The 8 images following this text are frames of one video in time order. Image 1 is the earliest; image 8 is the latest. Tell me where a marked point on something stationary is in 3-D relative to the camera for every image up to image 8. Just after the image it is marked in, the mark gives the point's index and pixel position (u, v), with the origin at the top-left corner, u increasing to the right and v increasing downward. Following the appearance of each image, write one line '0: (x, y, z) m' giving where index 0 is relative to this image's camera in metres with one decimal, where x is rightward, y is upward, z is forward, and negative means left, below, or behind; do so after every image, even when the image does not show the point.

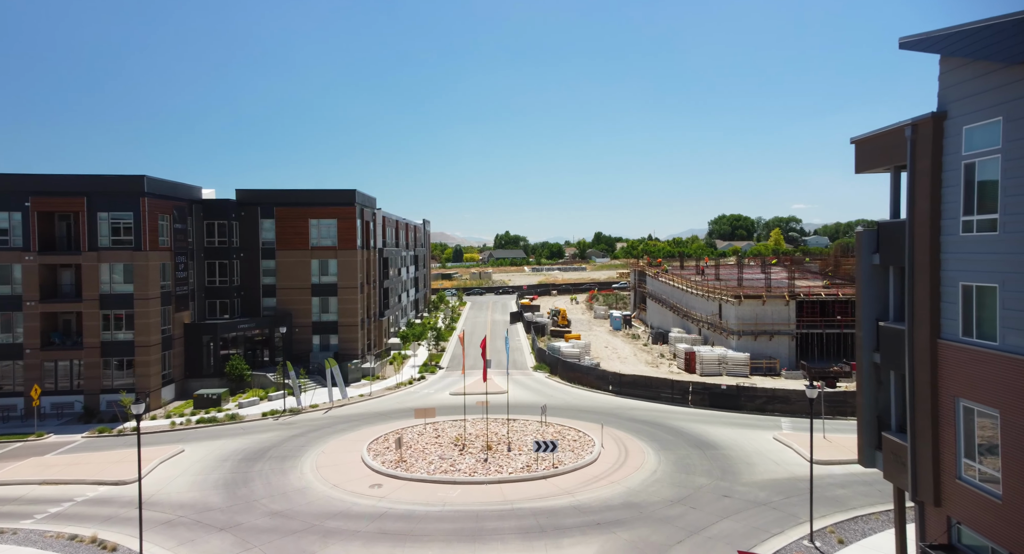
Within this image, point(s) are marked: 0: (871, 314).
0: (+9.8, -1.0, +18.0) m
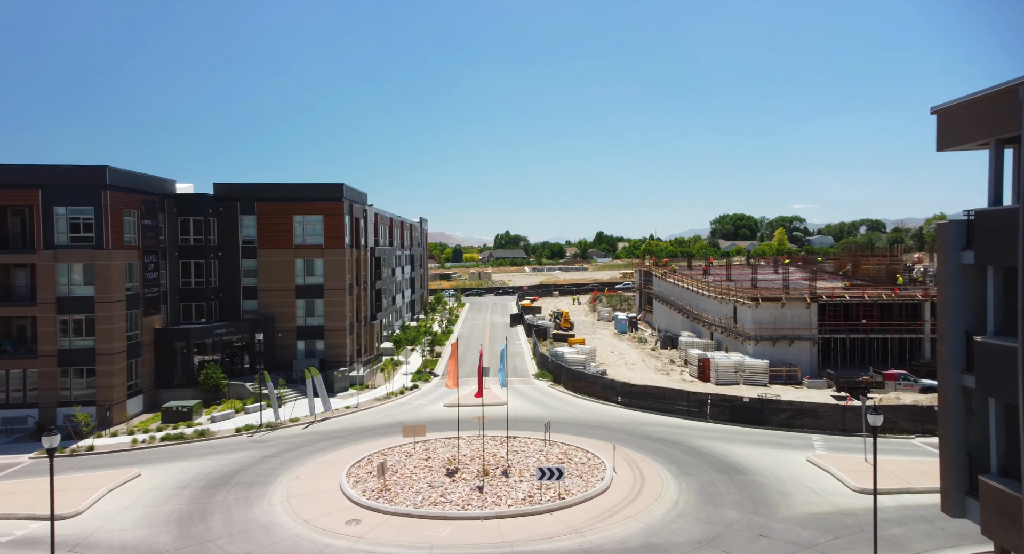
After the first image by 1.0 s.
0: (+9.8, -1.1, +14.4) m
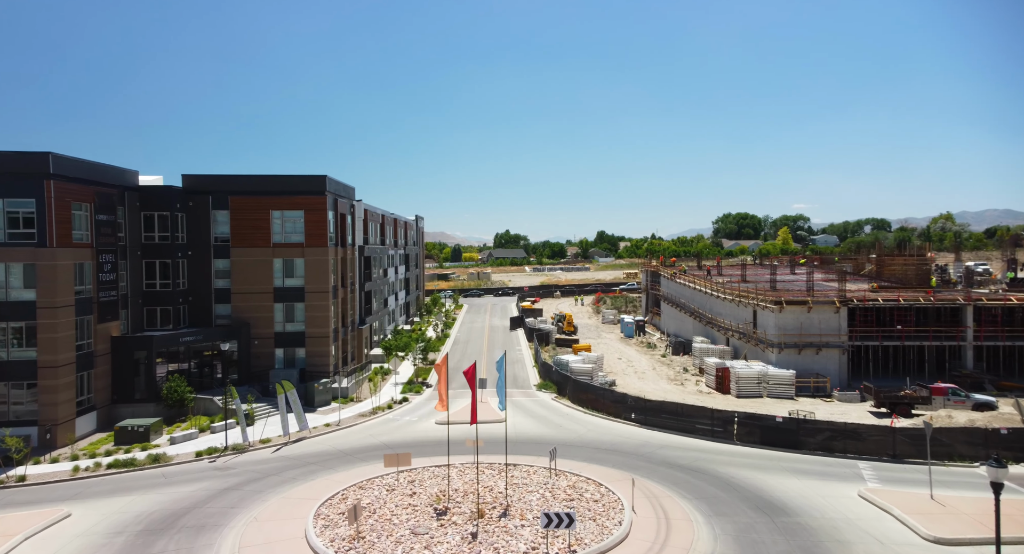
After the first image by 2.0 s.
0: (+9.7, -1.2, +10.2) m
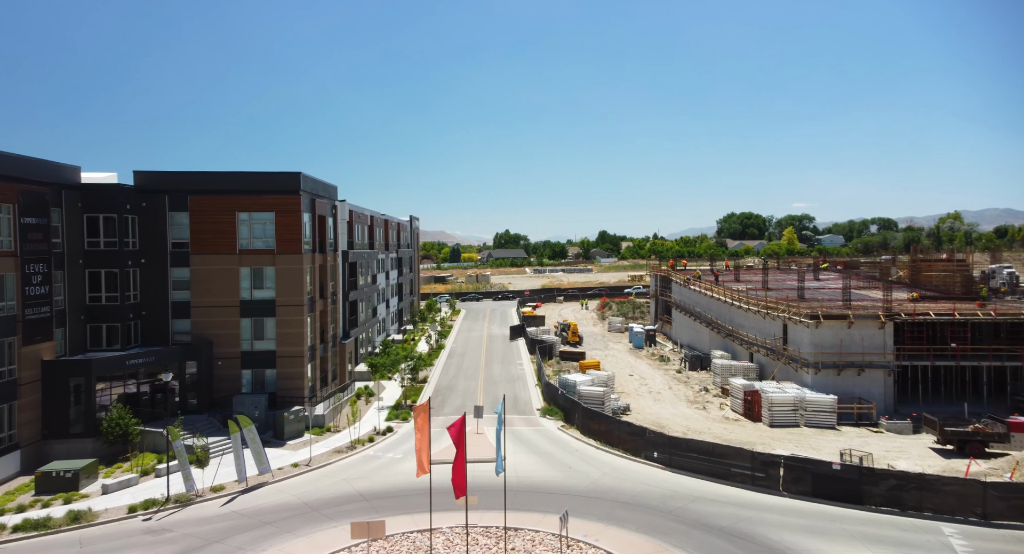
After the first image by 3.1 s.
0: (+9.8, -1.8, +5.0) m
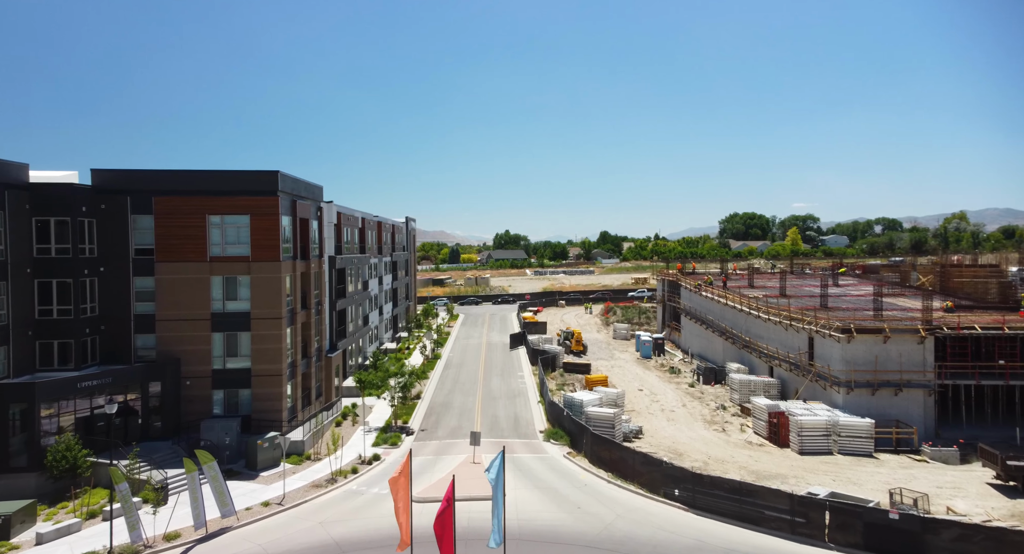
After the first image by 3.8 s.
0: (+9.8, -2.3, +1.4) m
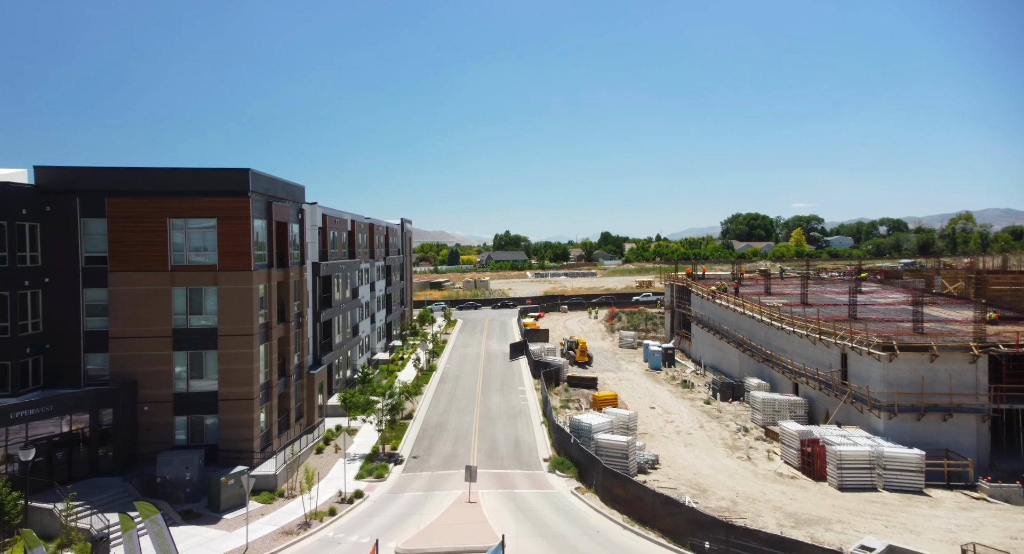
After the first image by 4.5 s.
0: (+9.8, -2.8, -2.4) m
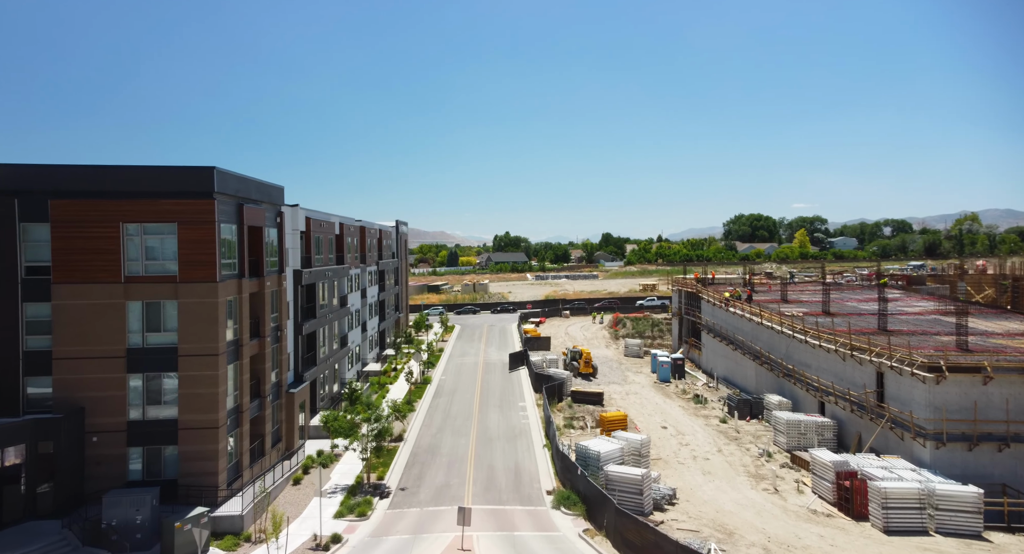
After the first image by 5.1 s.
0: (+9.8, -3.3, -5.9) m
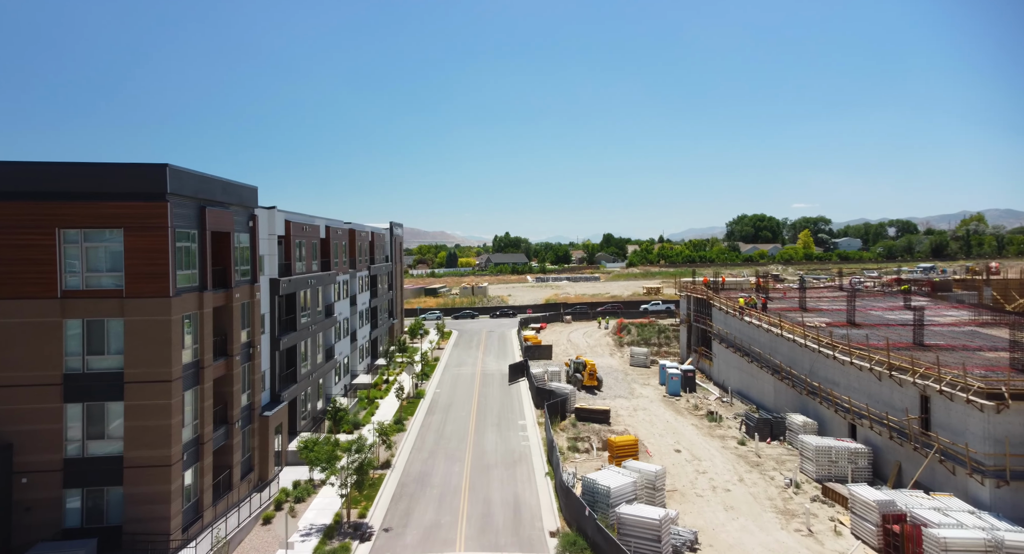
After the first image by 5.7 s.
0: (+9.7, -3.8, -9.4) m
